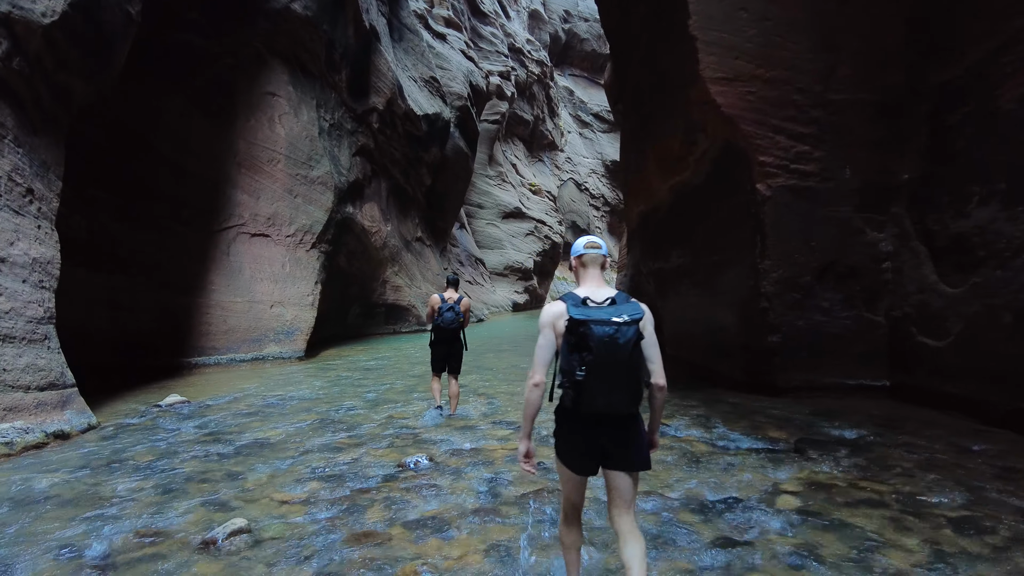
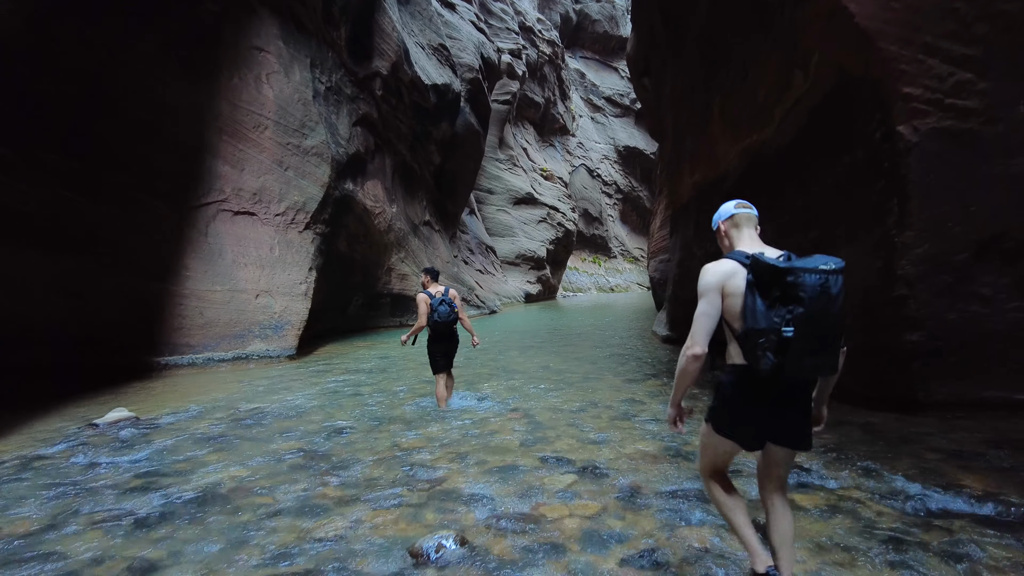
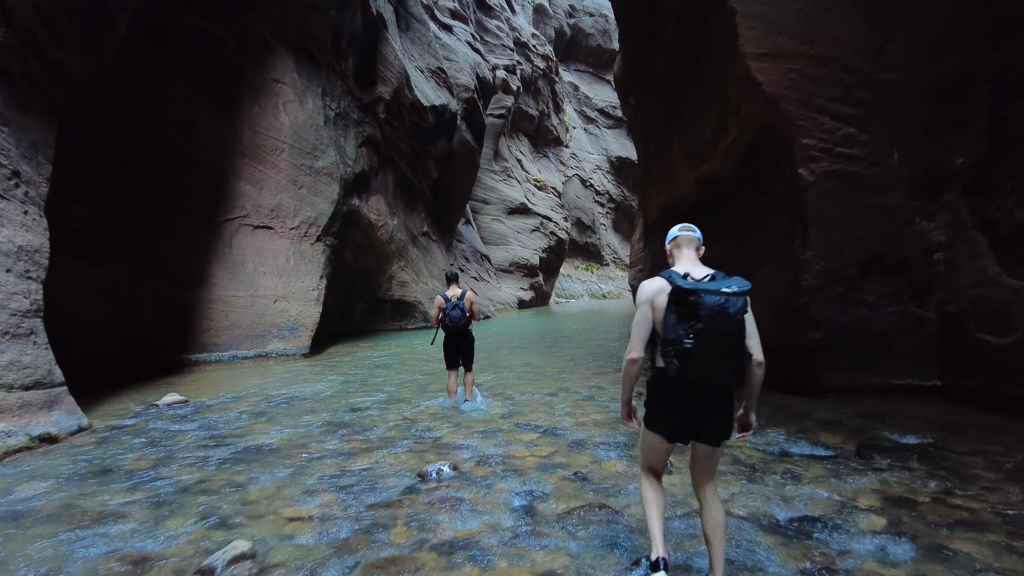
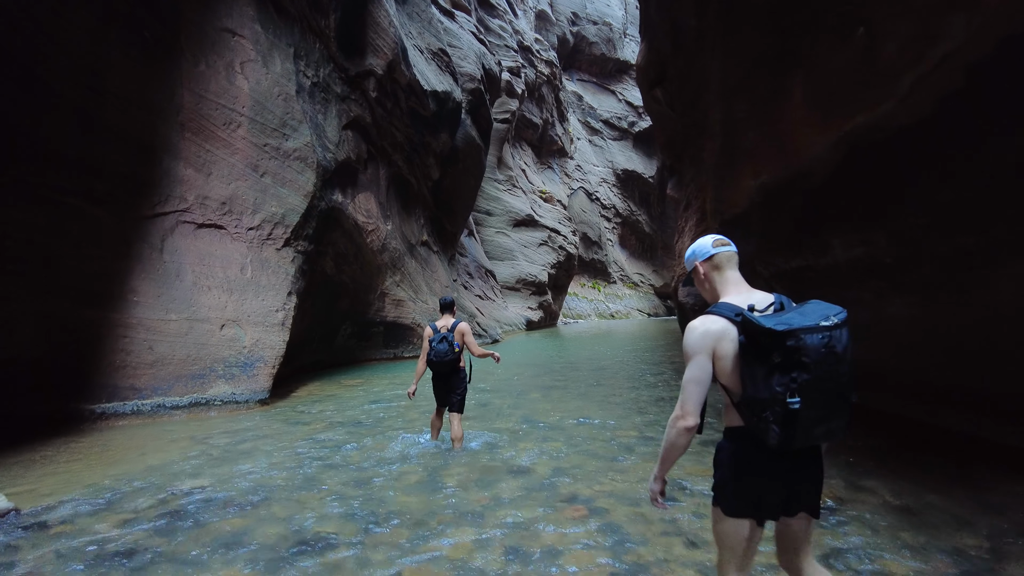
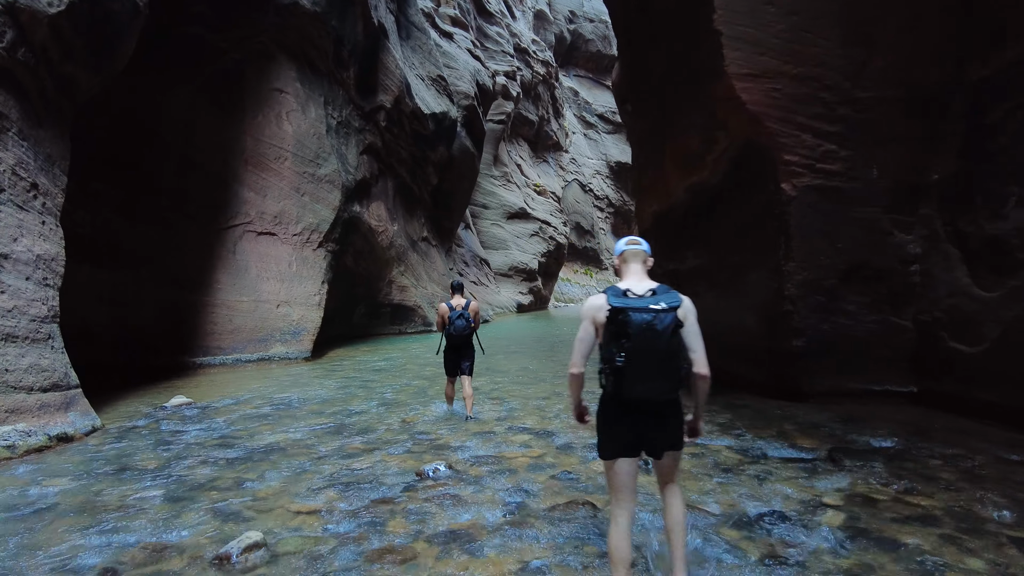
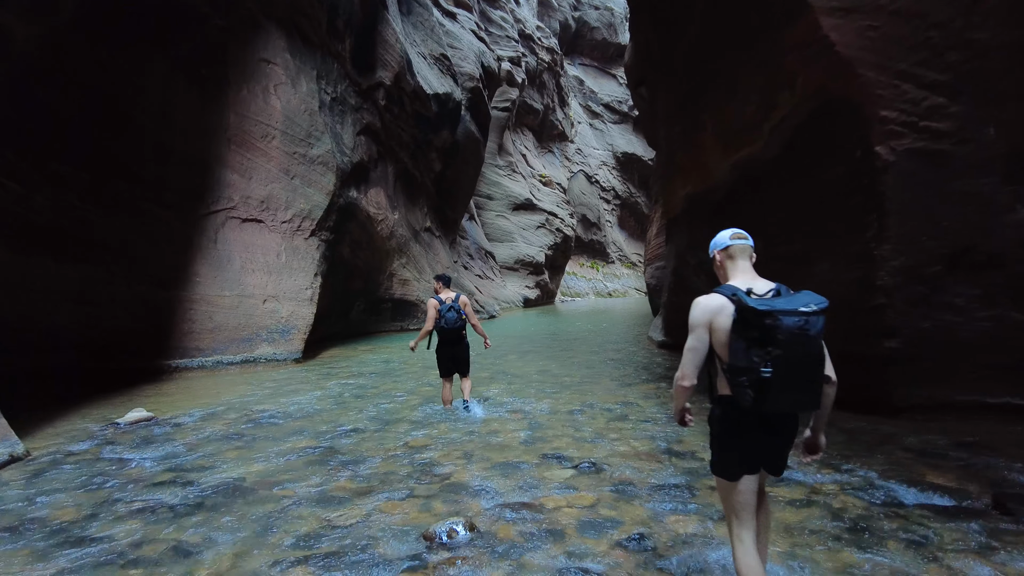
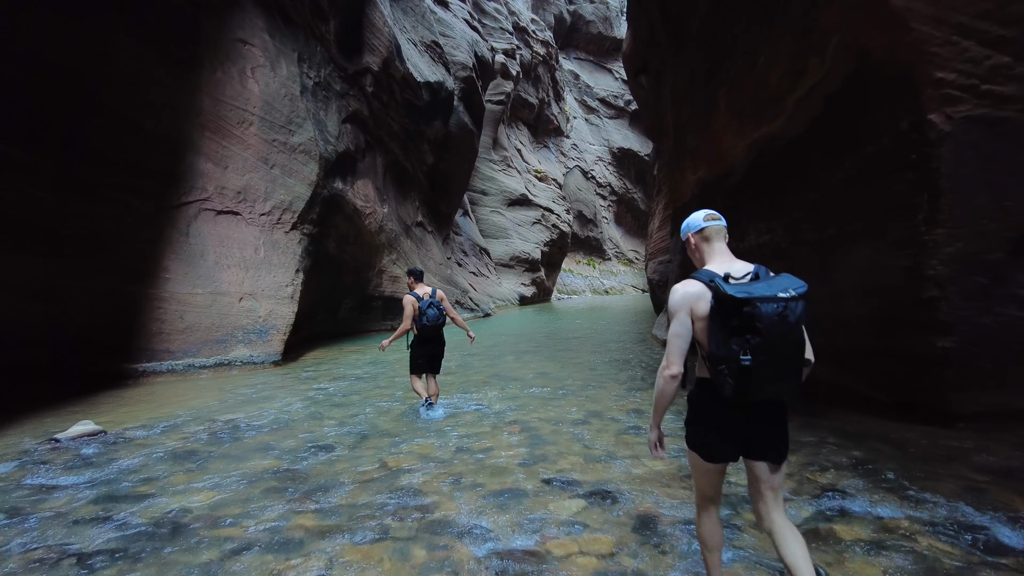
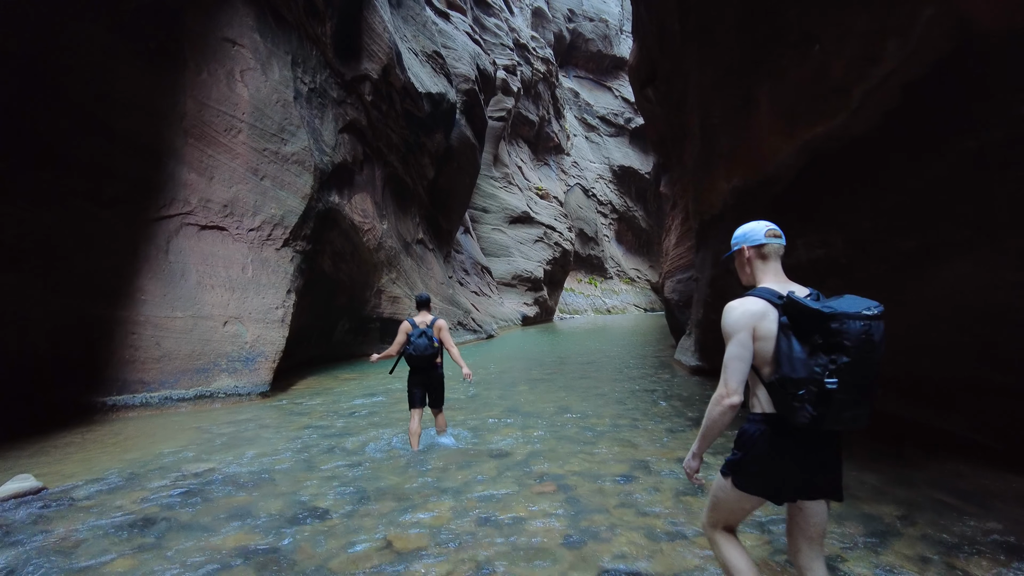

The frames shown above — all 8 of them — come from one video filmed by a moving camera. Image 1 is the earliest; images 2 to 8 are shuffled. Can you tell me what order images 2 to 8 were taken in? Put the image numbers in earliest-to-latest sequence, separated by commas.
5, 3, 6, 2, 7, 8, 4
